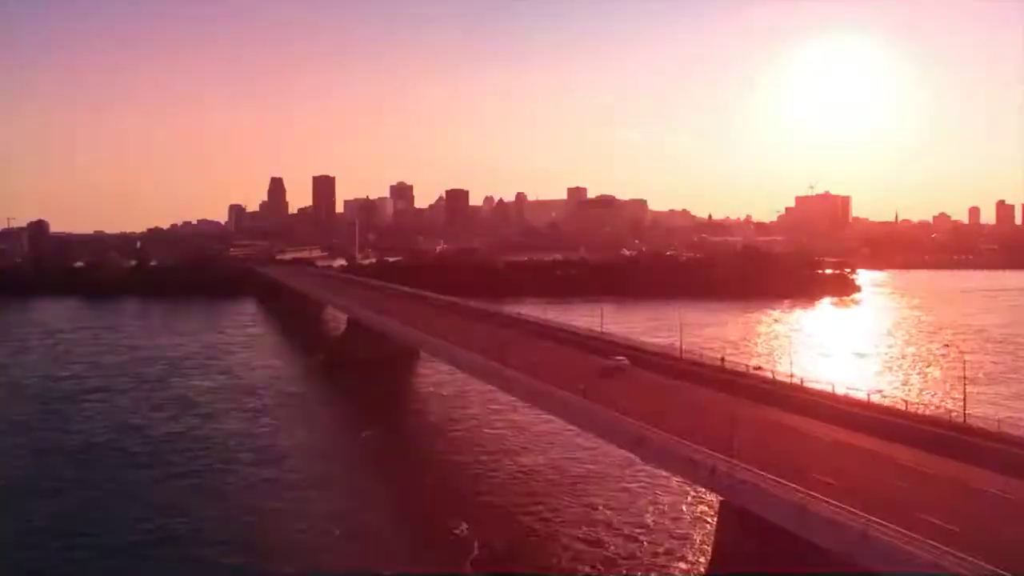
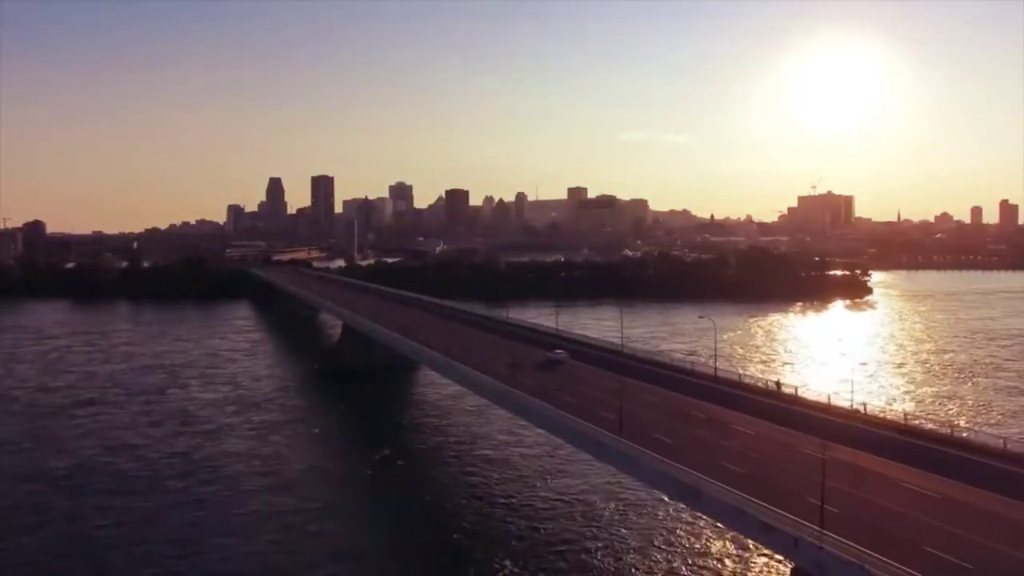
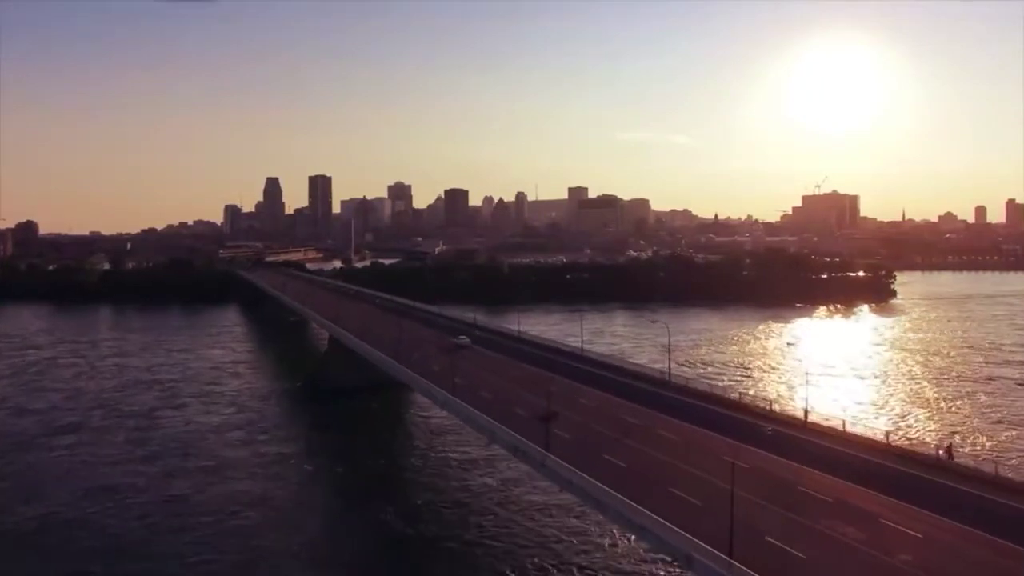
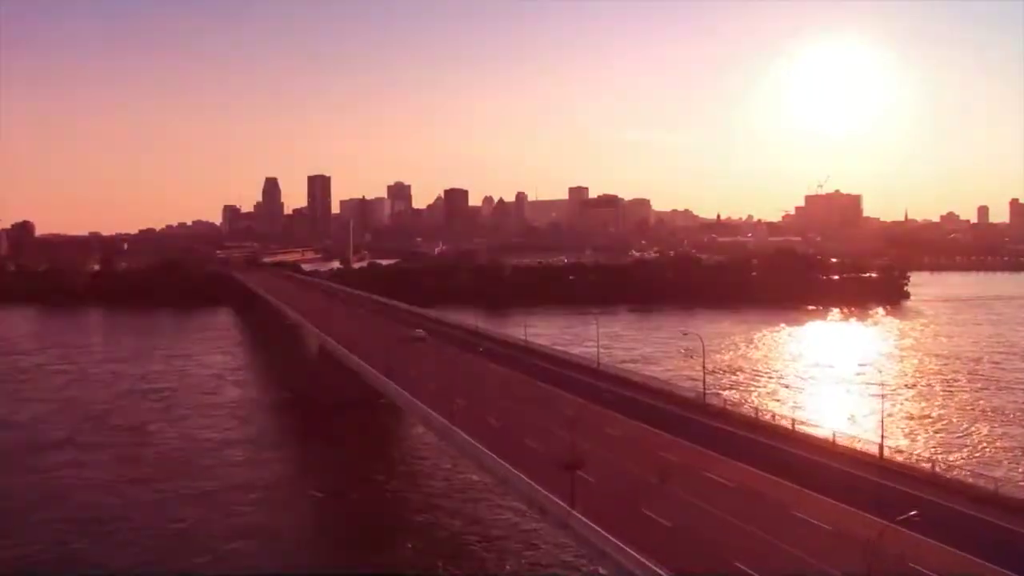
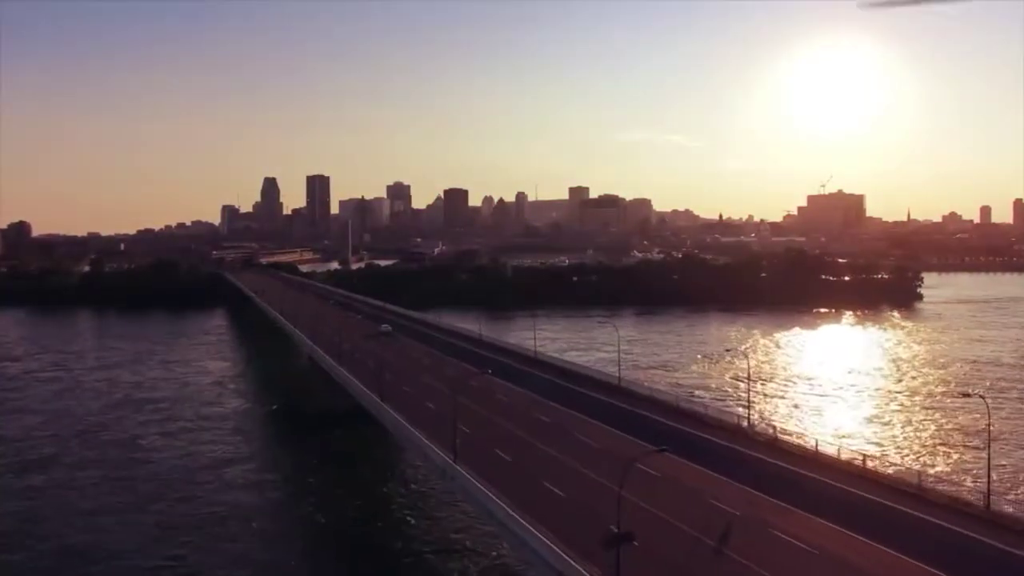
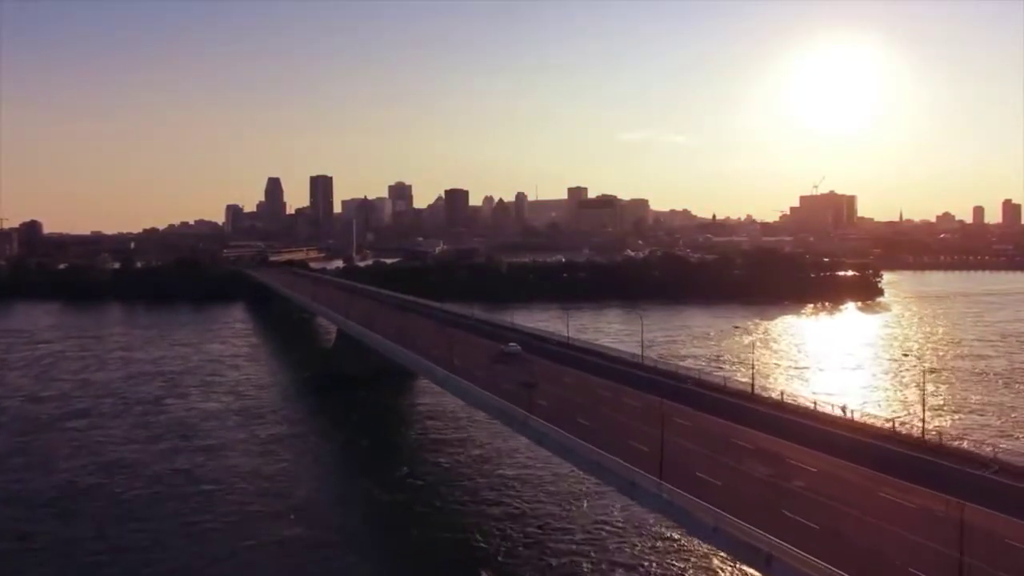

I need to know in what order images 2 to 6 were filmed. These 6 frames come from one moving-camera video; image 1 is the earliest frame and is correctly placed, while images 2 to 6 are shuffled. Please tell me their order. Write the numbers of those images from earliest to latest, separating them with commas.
2, 6, 3, 4, 5
